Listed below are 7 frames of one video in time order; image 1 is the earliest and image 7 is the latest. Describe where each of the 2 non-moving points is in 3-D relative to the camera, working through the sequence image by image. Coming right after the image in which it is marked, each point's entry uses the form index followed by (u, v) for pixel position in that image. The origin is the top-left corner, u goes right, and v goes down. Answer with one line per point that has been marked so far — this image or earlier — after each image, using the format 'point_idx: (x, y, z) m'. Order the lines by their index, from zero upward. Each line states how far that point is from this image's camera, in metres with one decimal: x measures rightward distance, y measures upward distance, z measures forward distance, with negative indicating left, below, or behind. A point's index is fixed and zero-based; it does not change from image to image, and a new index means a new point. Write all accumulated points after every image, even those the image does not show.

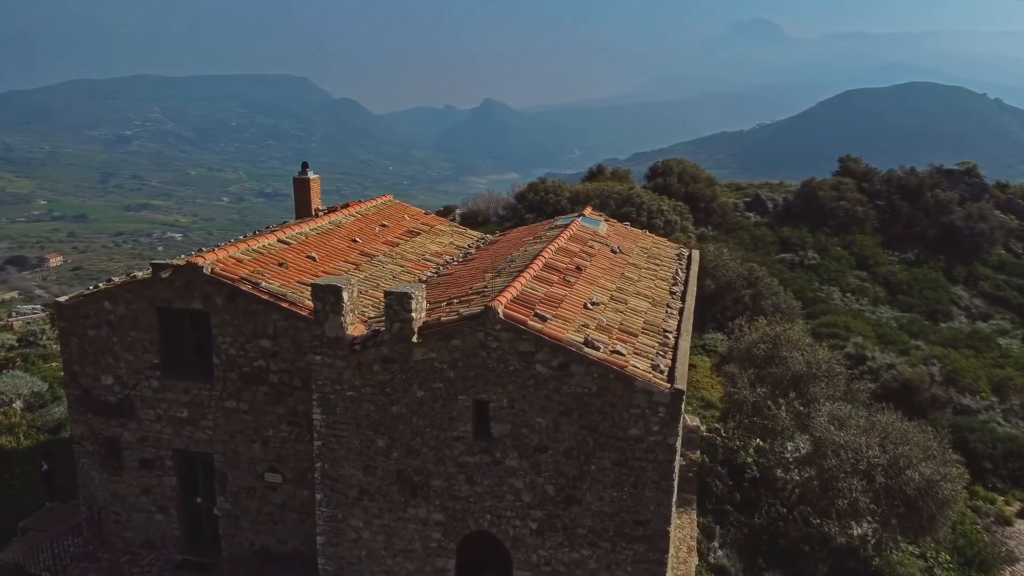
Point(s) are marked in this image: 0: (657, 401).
0: (+1.5, -1.2, +7.3) m
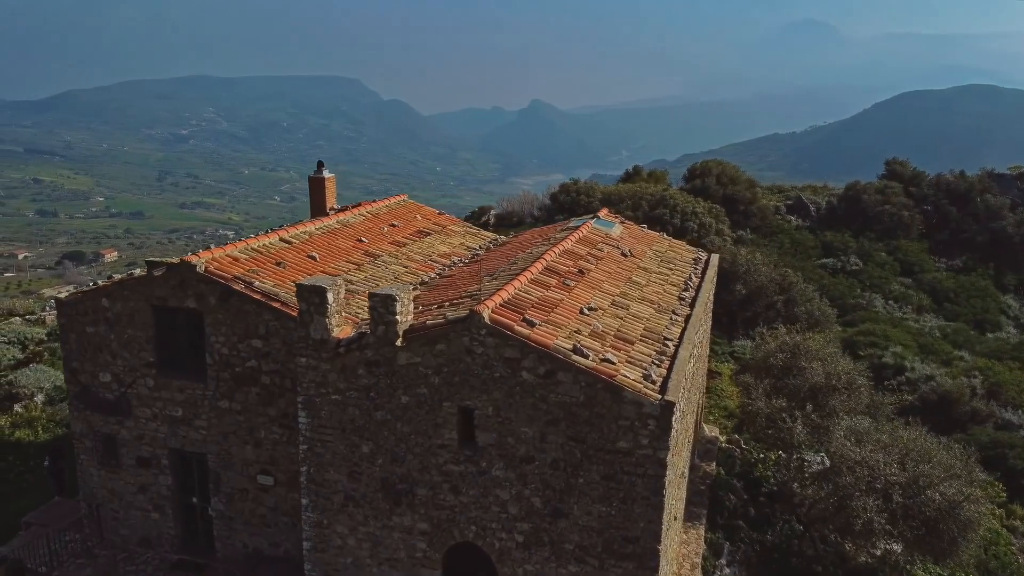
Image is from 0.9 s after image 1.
0: (+1.4, -1.3, +6.9) m
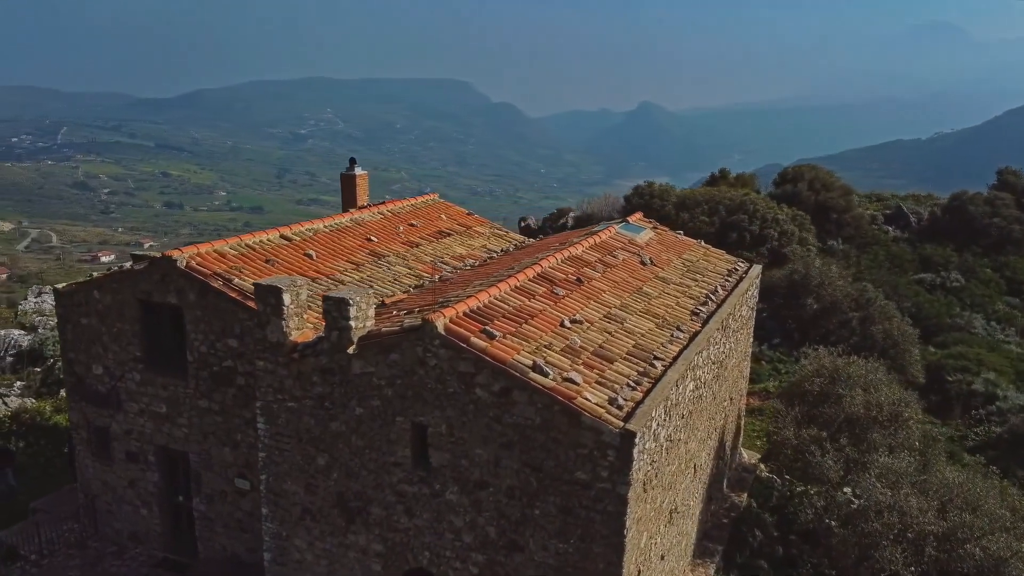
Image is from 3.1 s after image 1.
0: (+0.8, -1.4, +6.1) m
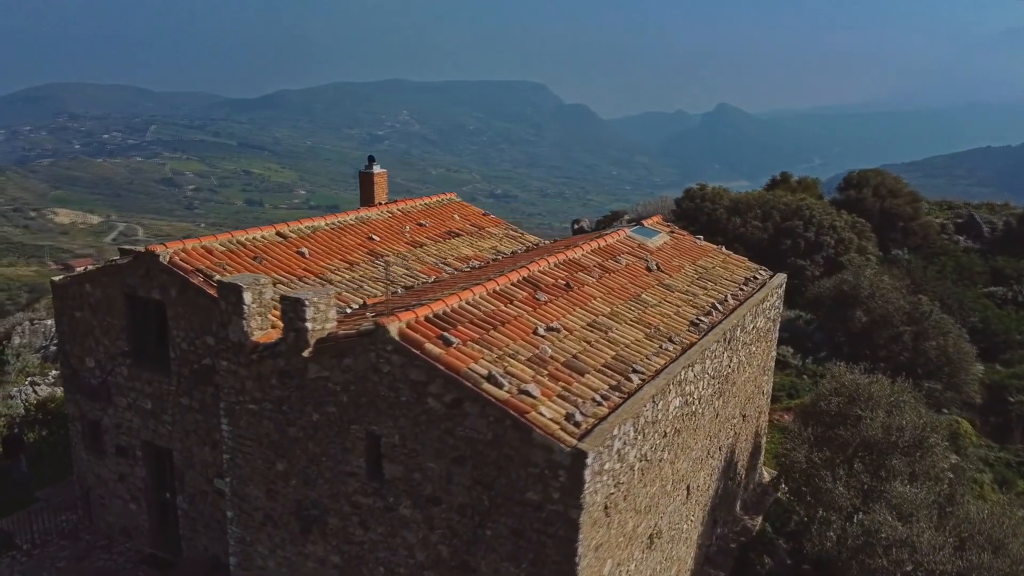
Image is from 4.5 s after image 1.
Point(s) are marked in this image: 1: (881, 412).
0: (+0.4, -1.4, +5.6) m
1: (+5.4, -1.8, +10.0) m
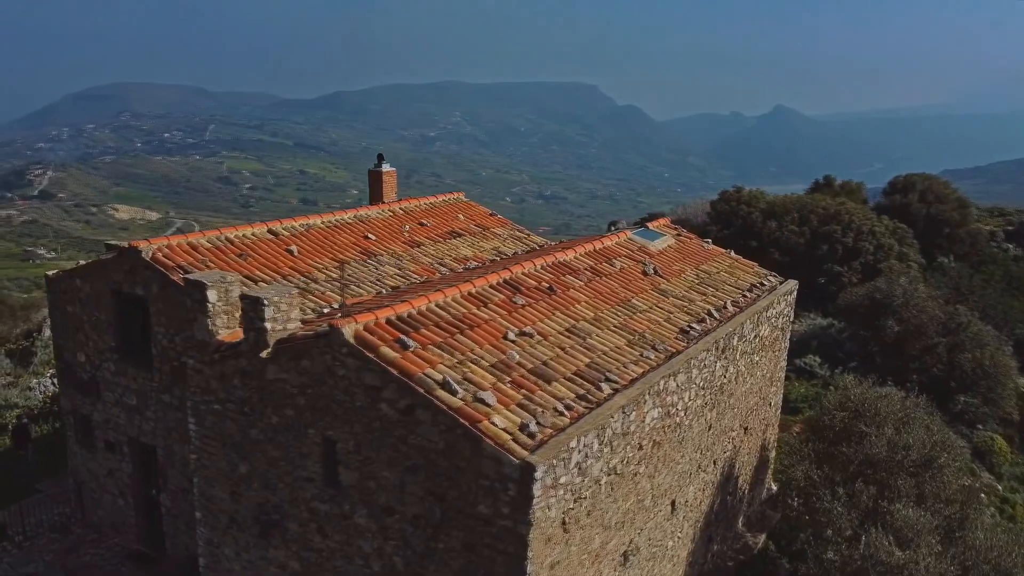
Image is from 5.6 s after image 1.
0: (0.0, -1.5, +5.3) m
1: (+5.2, -1.9, +9.4) m
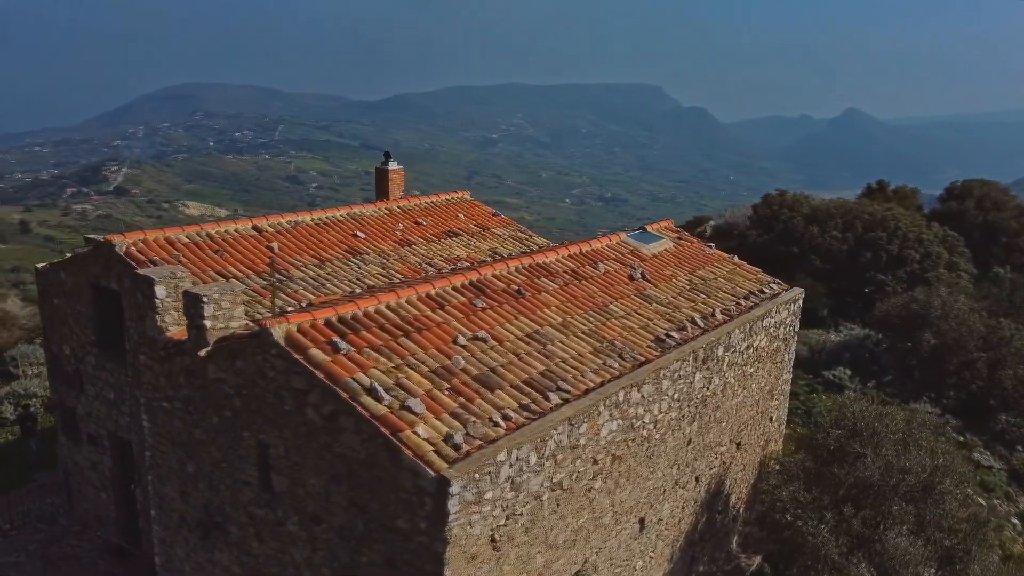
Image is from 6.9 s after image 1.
0: (-0.6, -1.5, +5.0) m
1: (+4.9, -2.1, +8.8) m
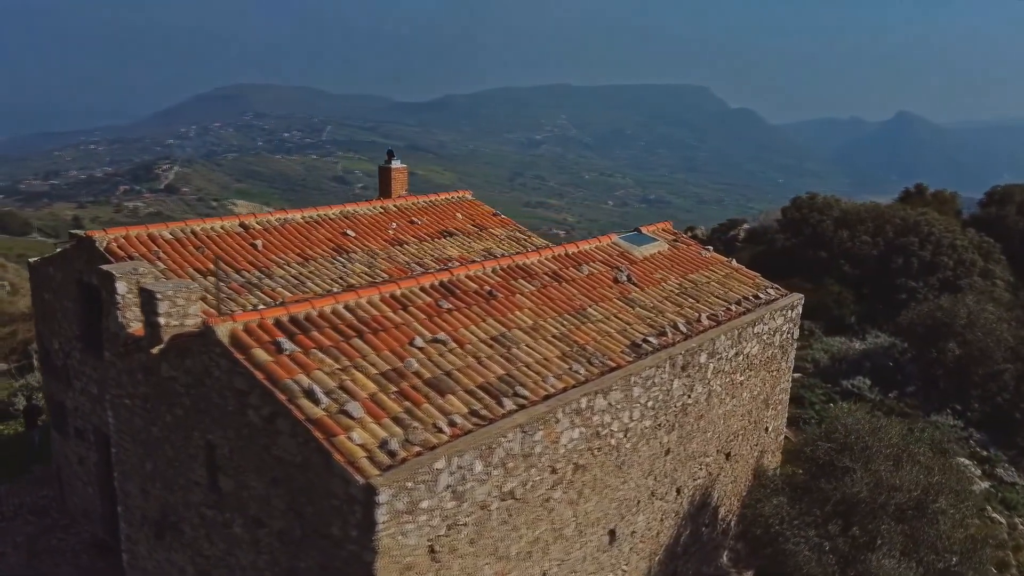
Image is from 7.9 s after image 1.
0: (-1.1, -1.5, +4.8) m
1: (+4.5, -2.2, +8.4) m
